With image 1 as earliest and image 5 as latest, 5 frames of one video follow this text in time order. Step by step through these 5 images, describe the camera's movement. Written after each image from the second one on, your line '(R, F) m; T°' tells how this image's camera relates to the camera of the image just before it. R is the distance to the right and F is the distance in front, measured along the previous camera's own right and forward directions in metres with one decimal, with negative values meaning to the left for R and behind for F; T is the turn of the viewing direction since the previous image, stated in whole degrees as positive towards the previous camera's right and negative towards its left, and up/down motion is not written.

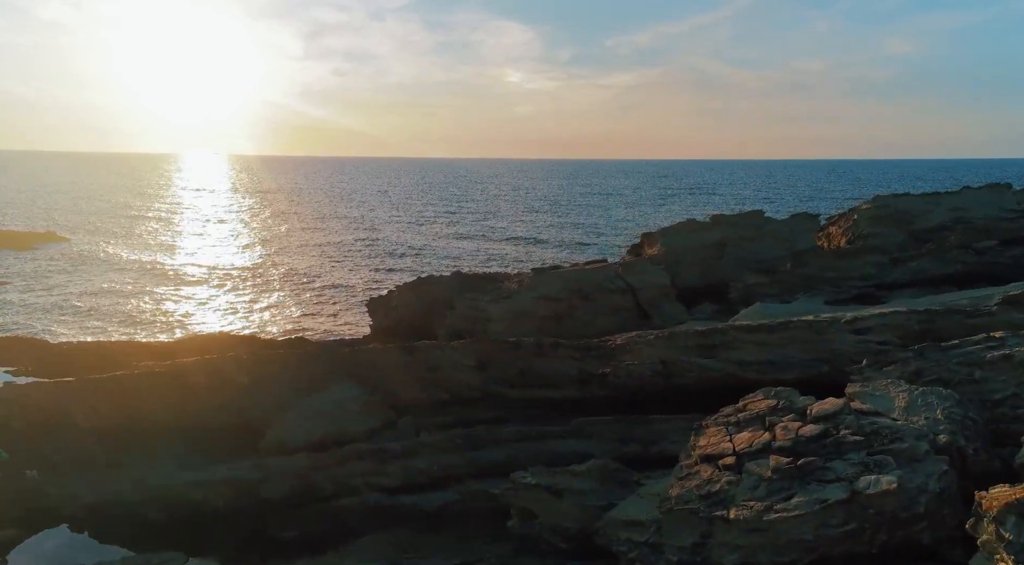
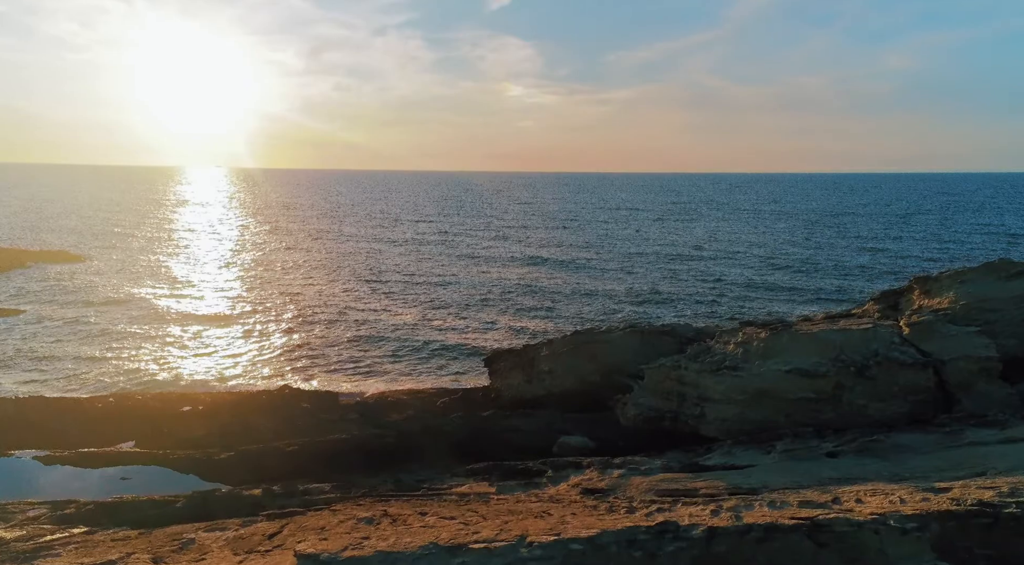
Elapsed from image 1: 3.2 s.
(-4.3, +5.7) m; 0°
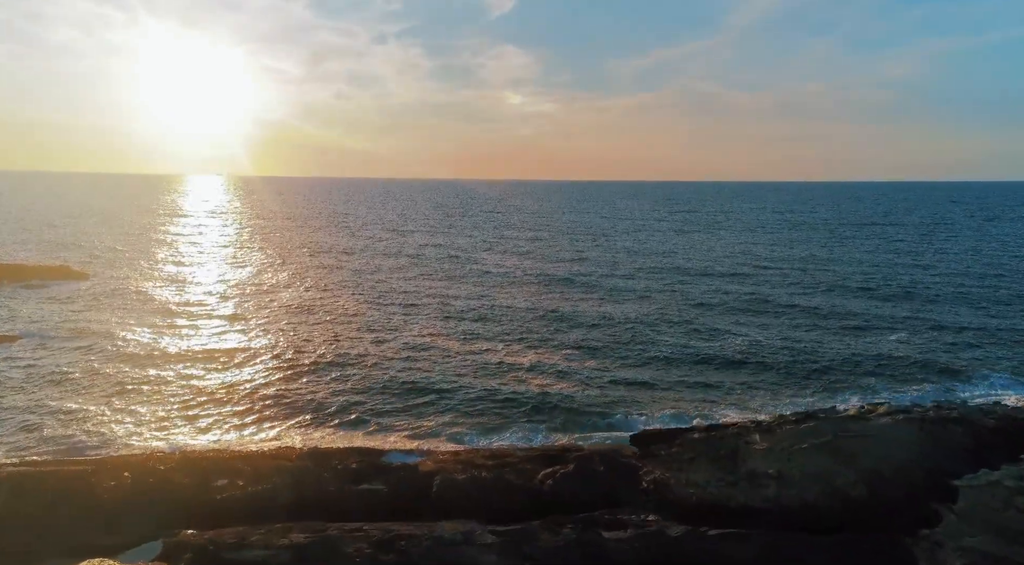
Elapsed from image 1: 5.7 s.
(-3.4, +5.8) m; 0°
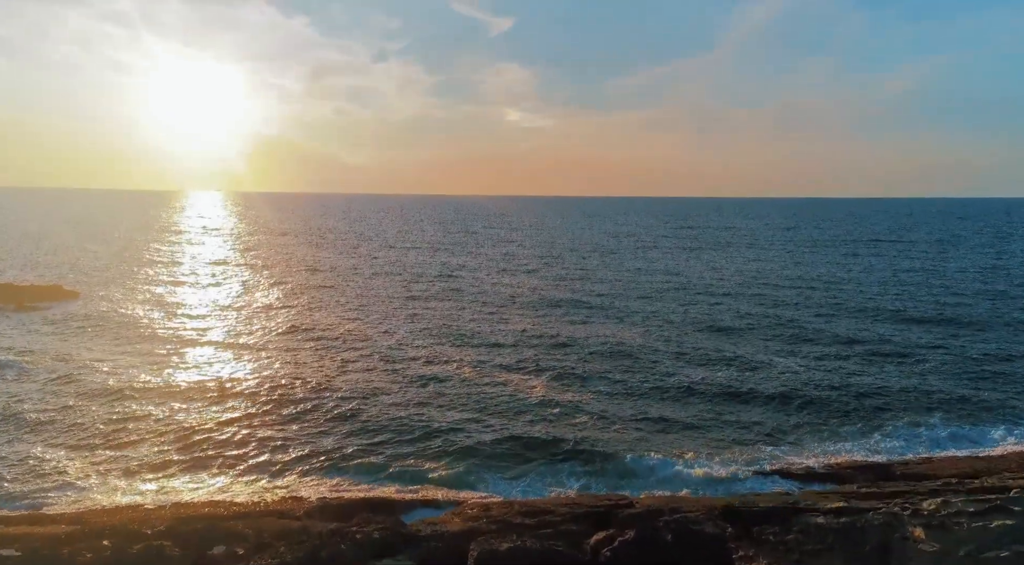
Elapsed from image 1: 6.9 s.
(-1.2, +3.2) m; 0°
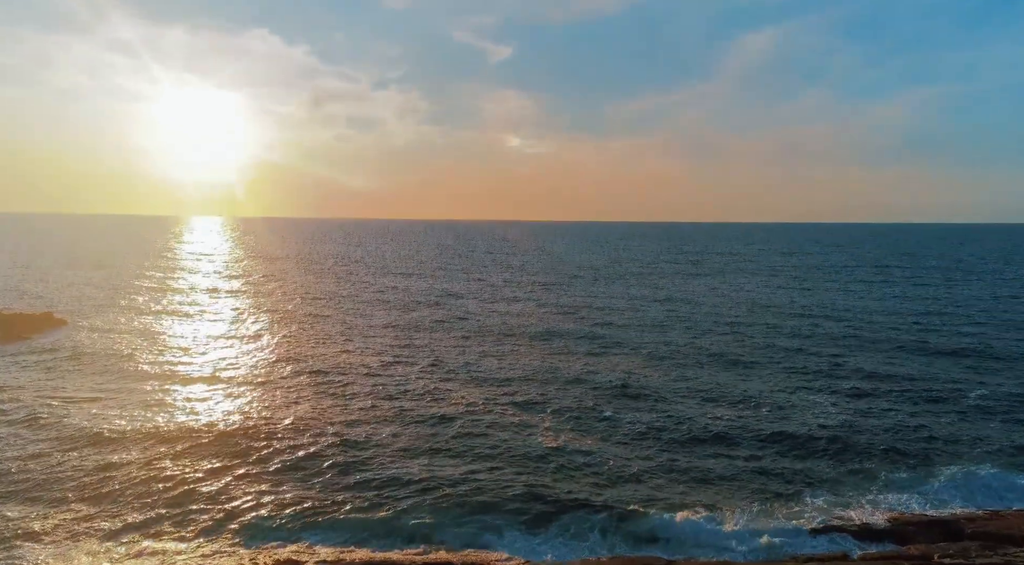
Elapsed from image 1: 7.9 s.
(-0.7, +2.6) m; 0°
